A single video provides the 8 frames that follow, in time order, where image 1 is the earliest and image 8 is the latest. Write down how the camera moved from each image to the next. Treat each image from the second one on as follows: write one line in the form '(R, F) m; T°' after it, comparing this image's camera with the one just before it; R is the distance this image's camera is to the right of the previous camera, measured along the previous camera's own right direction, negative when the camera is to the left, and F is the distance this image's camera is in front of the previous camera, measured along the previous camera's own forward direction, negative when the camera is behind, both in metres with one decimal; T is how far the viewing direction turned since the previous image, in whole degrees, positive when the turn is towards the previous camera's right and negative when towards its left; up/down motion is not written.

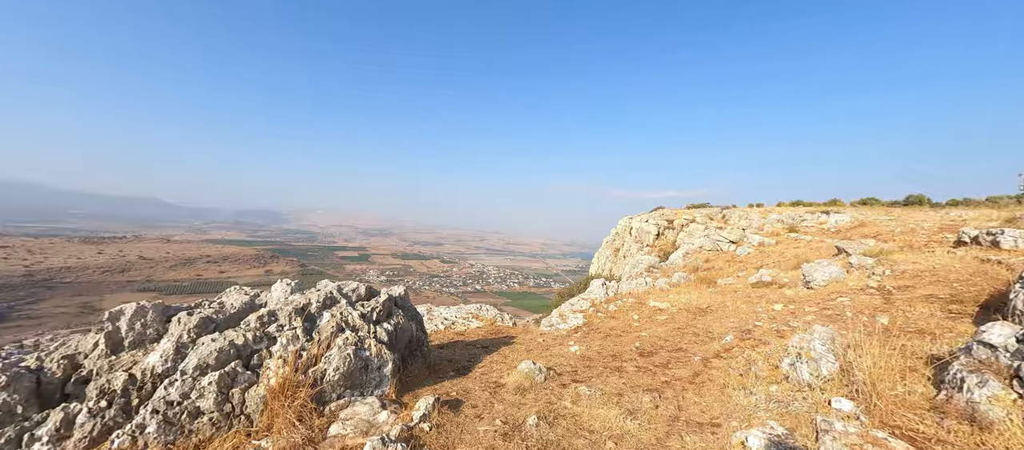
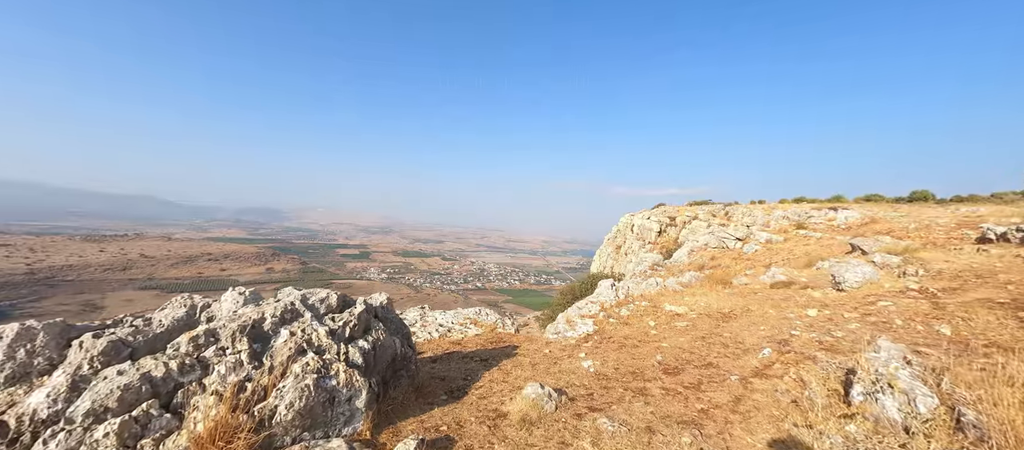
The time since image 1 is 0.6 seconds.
(0.0, +1.4) m; 0°
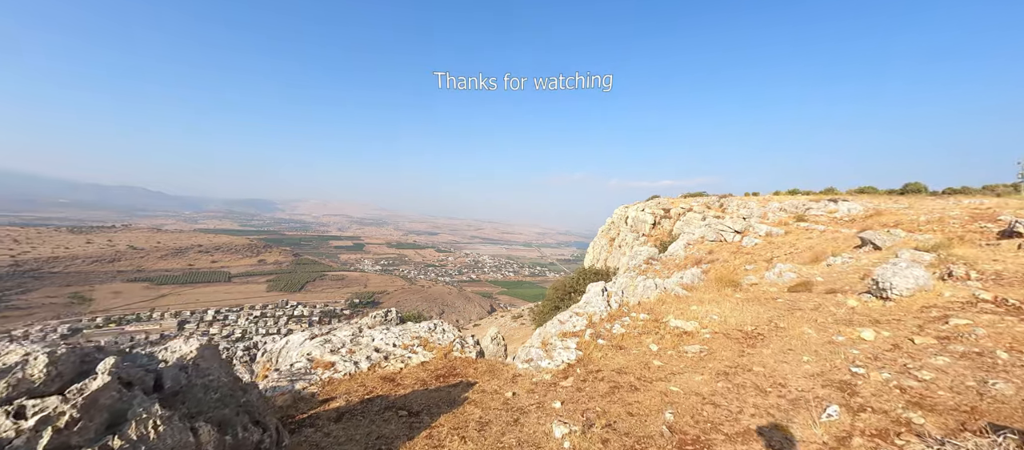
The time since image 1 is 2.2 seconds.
(+0.8, +3.2) m; +1°
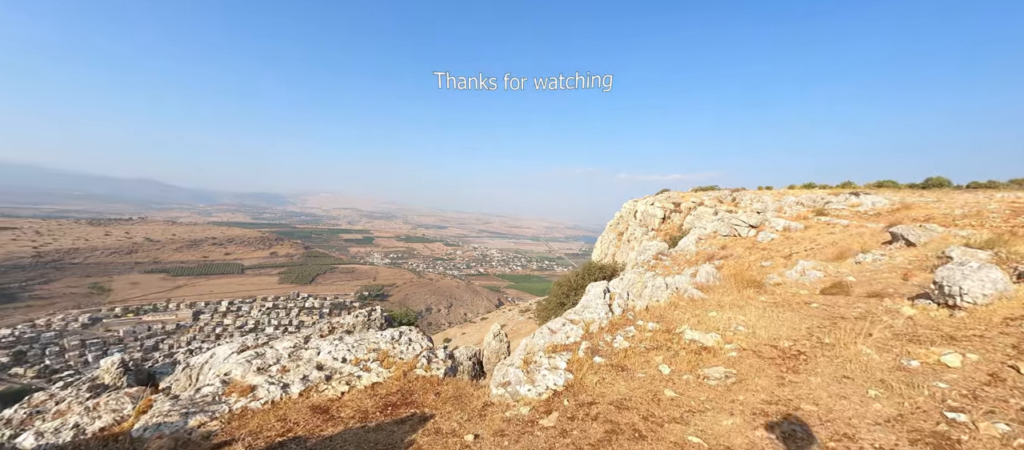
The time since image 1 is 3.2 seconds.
(+0.6, +2.1) m; -1°
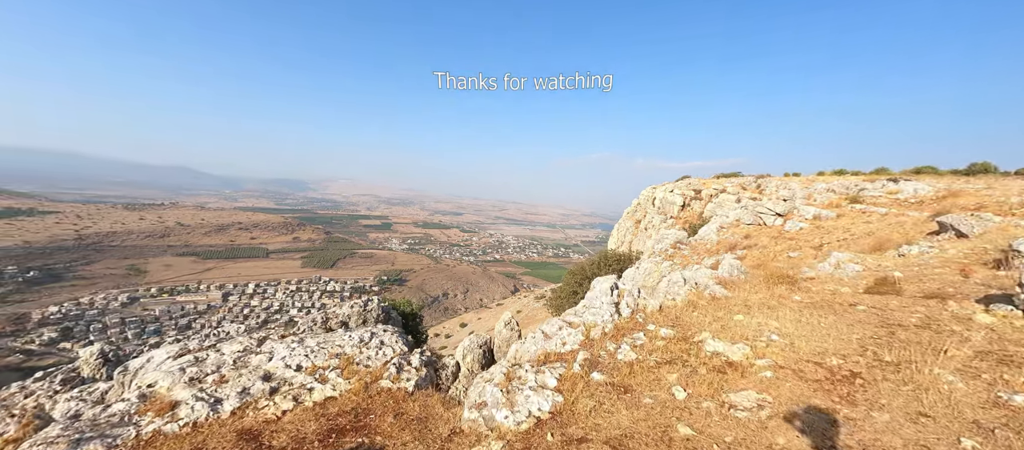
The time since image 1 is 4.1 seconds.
(+0.6, +1.5) m; -2°
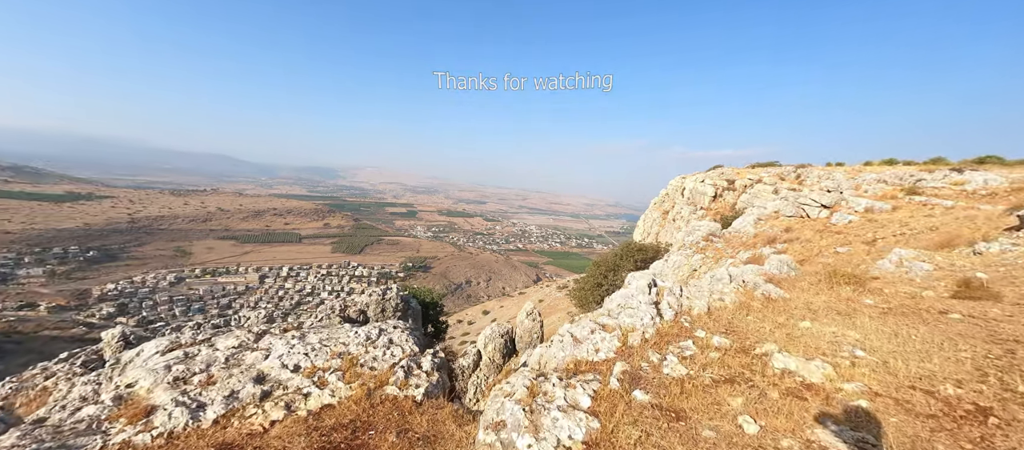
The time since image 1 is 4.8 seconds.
(-0.1, +1.1) m; -3°
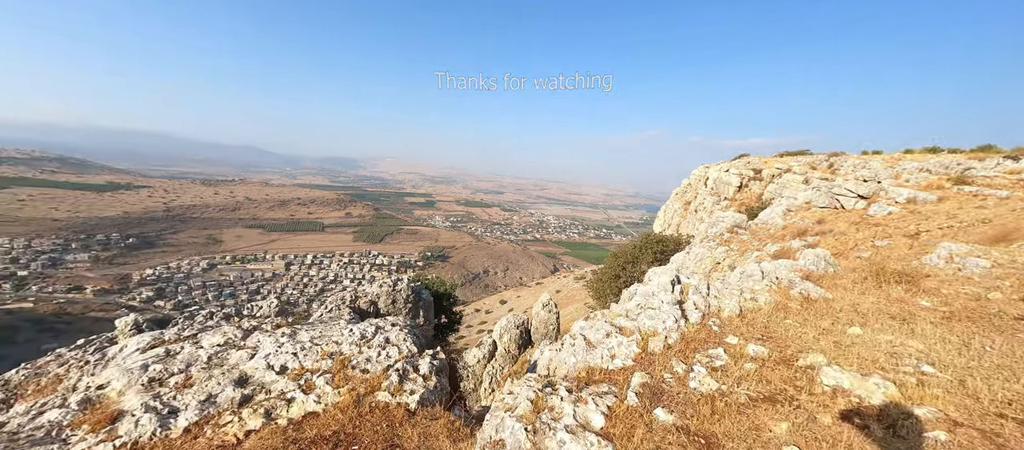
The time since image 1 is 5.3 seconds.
(+0.2, +0.8) m; -2°
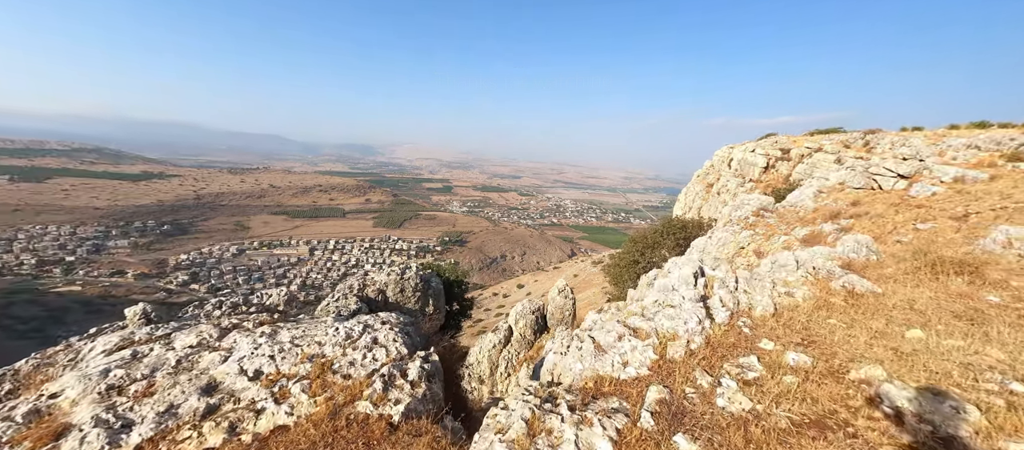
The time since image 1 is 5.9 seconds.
(+0.3, +0.8) m; -2°
